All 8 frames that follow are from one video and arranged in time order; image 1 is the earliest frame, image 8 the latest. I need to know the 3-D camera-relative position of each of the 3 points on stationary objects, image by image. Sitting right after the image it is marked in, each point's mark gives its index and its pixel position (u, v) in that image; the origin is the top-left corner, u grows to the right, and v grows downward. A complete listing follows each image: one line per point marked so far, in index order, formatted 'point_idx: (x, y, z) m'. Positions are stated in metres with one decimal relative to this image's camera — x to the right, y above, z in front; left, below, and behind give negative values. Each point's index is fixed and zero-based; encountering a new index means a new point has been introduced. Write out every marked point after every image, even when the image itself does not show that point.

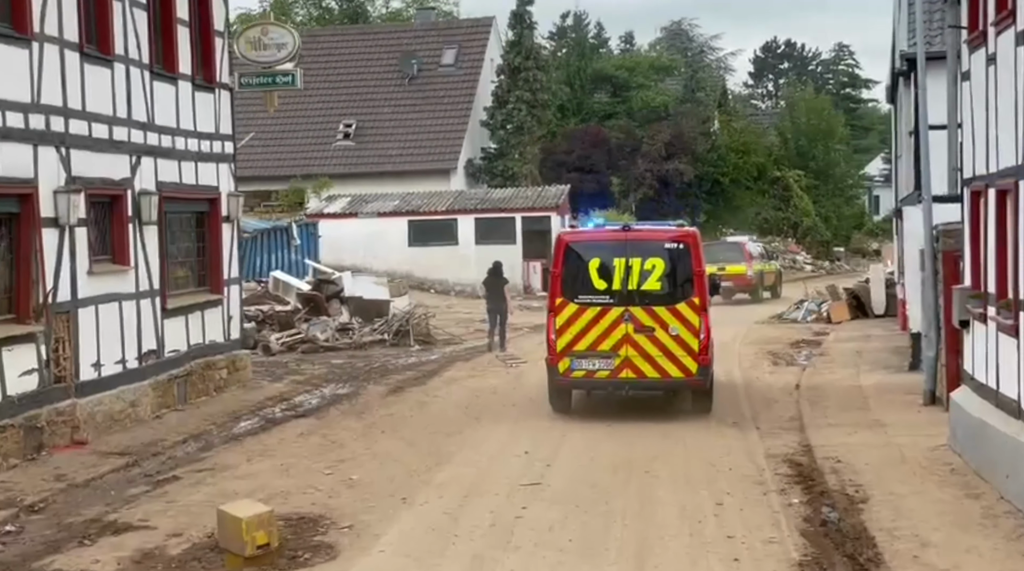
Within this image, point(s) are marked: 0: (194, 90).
0: (-4.2, +2.6, +17.4) m
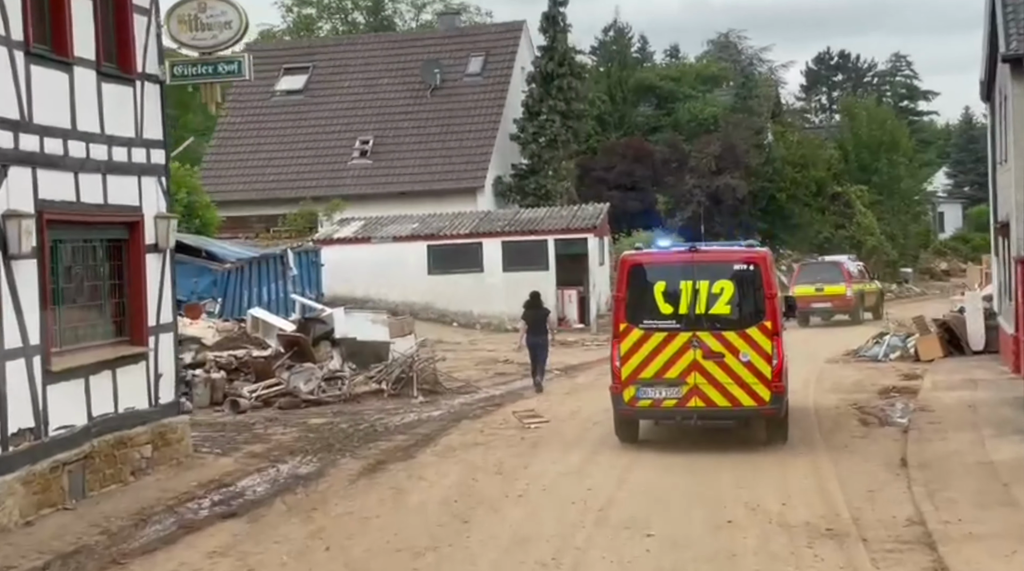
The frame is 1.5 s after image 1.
0: (-4.1, +2.1, +13.3) m
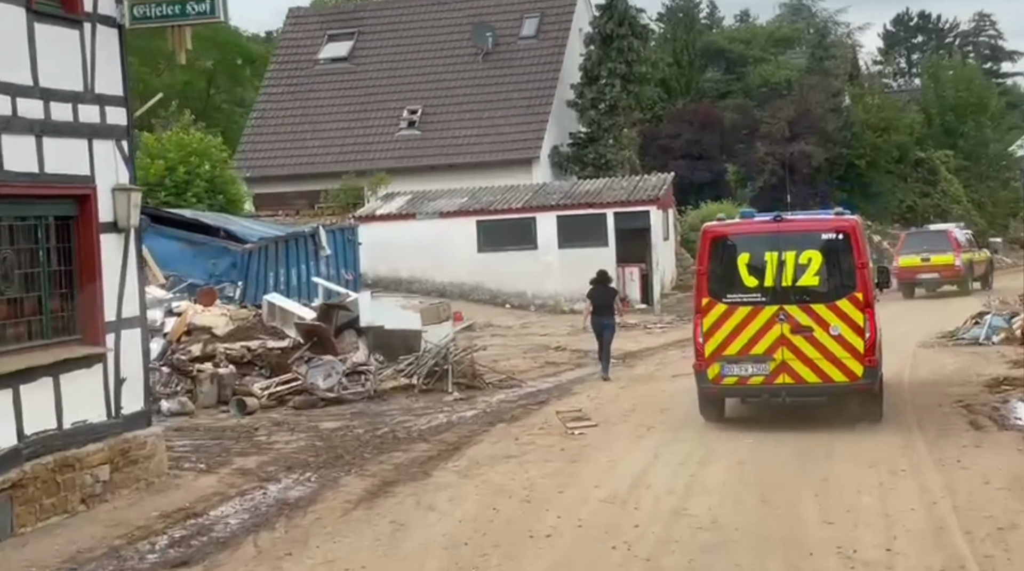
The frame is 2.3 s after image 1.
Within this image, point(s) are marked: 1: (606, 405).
0: (-3.9, +2.2, +10.8) m
1: (+1.2, -1.5, +16.9) m
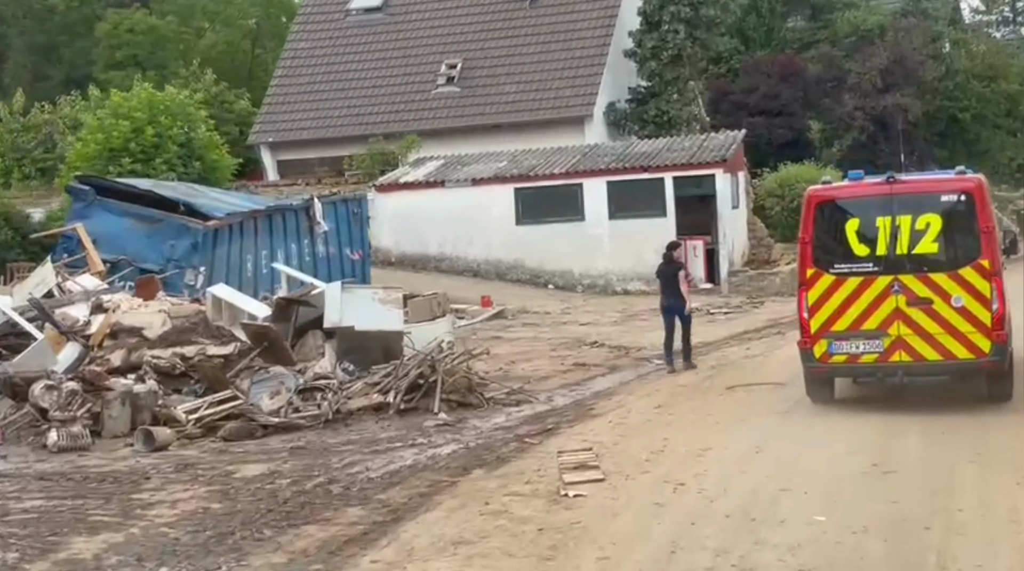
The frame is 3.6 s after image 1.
0: (-4.4, +2.1, +6.7) m
1: (+1.1, -1.5, +12.5) m
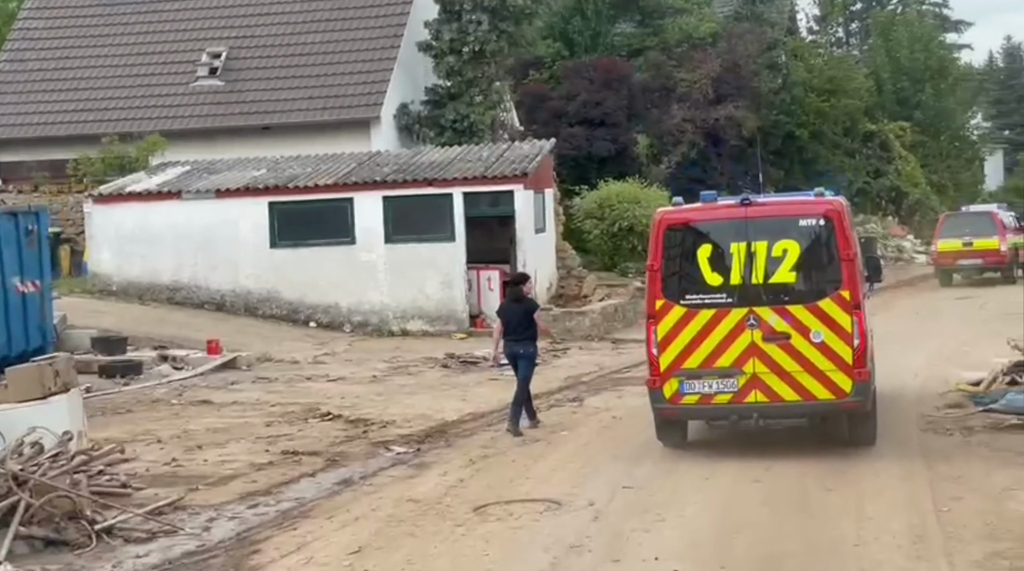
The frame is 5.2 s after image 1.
0: (-6.1, +1.7, +0.9) m
1: (-1.3, -2.0, +7.2) m
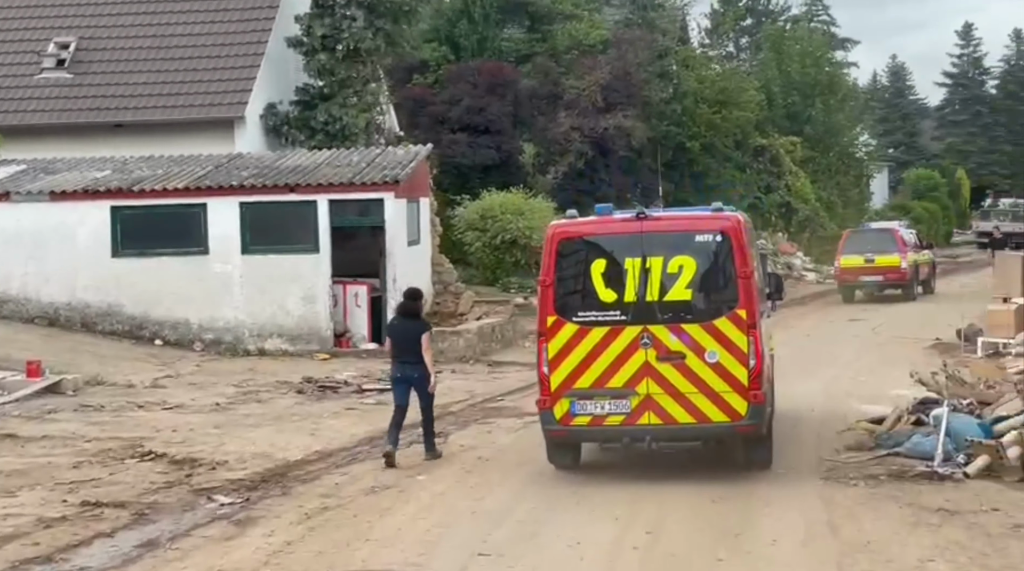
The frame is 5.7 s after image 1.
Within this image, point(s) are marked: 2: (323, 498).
0: (-6.4, +1.7, -1.4) m
1: (-2.2, -2.1, +5.3) m
2: (-1.6, -1.9, +11.5) m
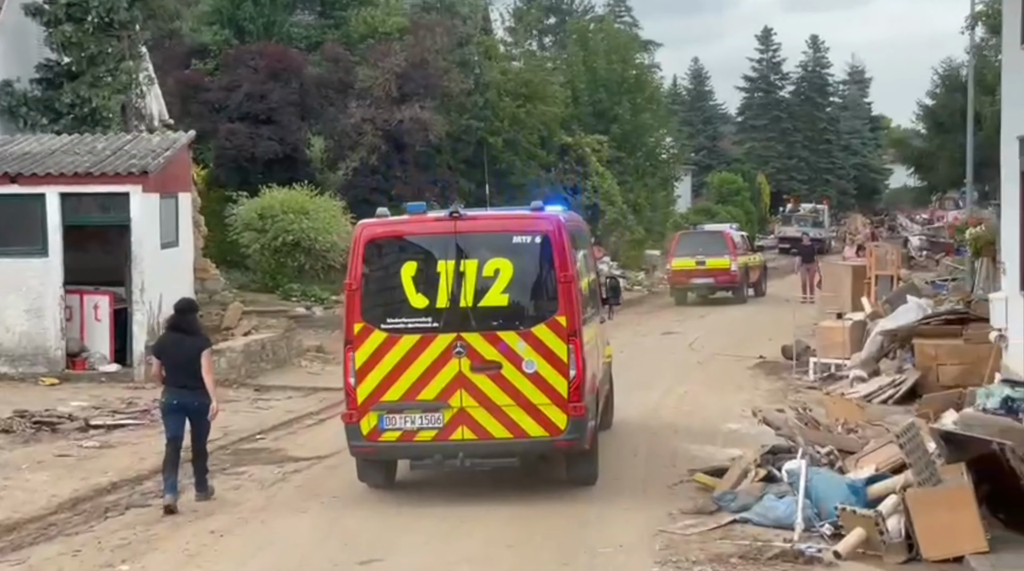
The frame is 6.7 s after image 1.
0: (-6.1, +1.5, -5.3) m
1: (-2.9, -2.2, +1.9) m
2: (-3.3, -2.0, +8.2) m
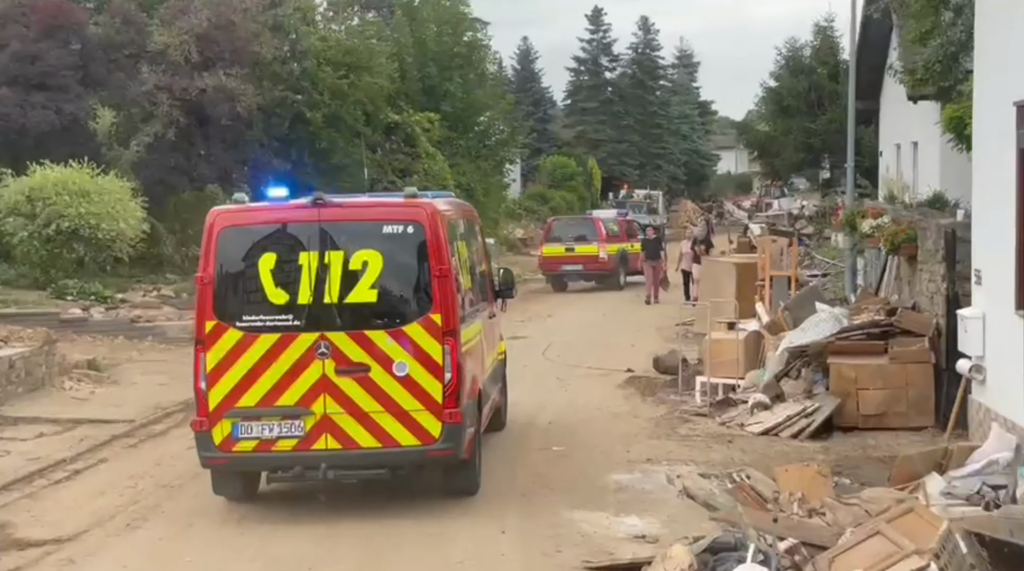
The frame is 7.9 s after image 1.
0: (-4.9, +1.2, -9.7) m
1: (-2.7, -2.5, -2.0) m
2: (-3.9, -2.2, +4.1) m
